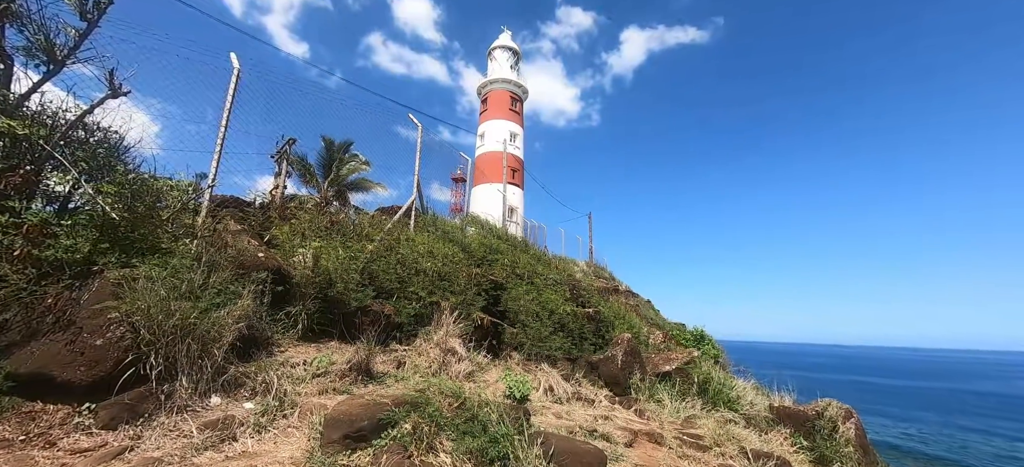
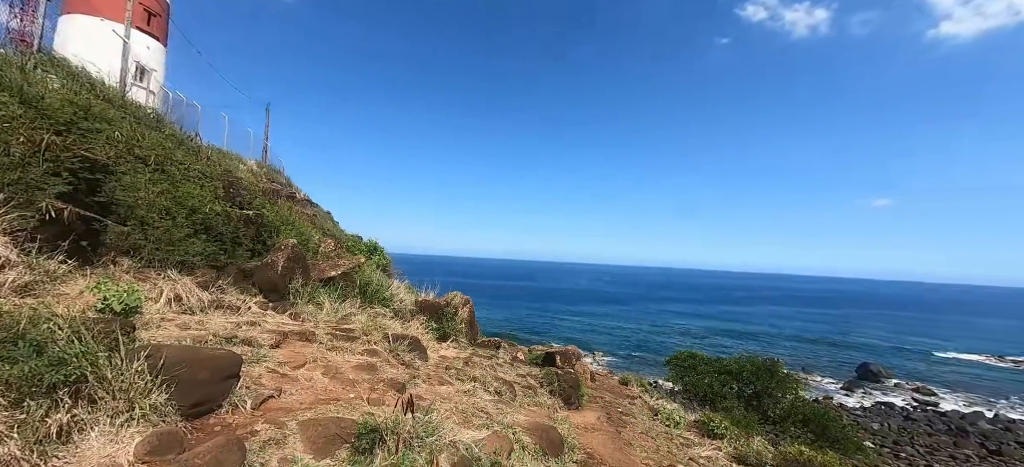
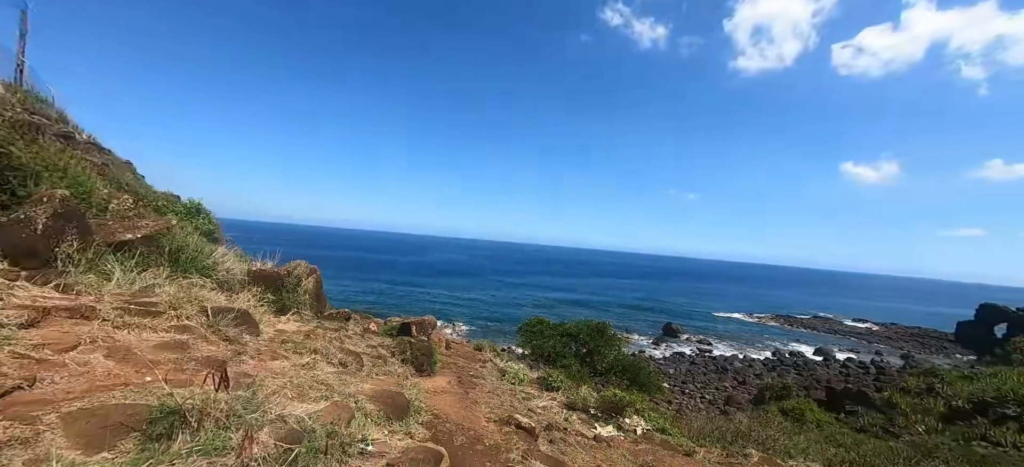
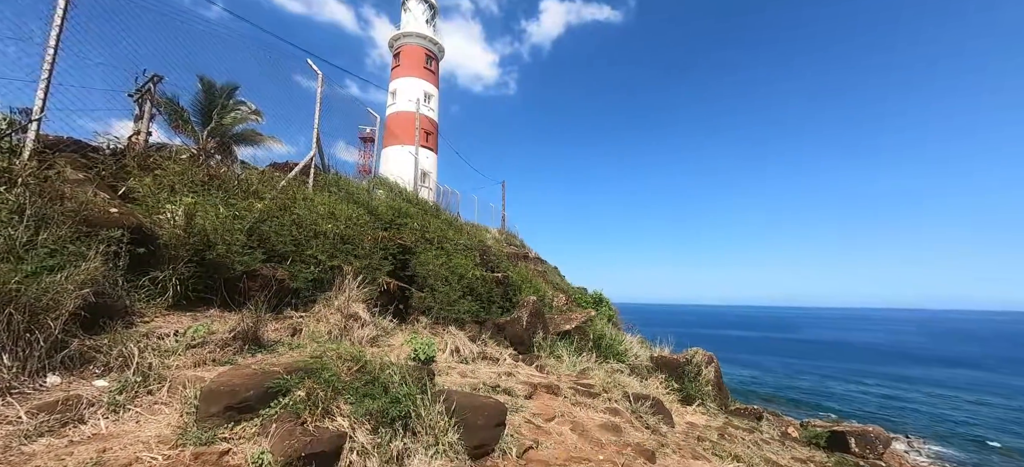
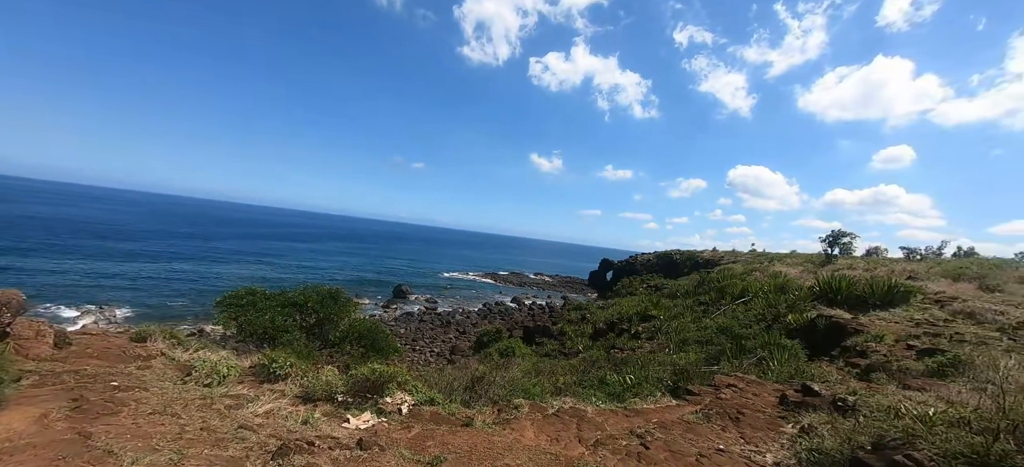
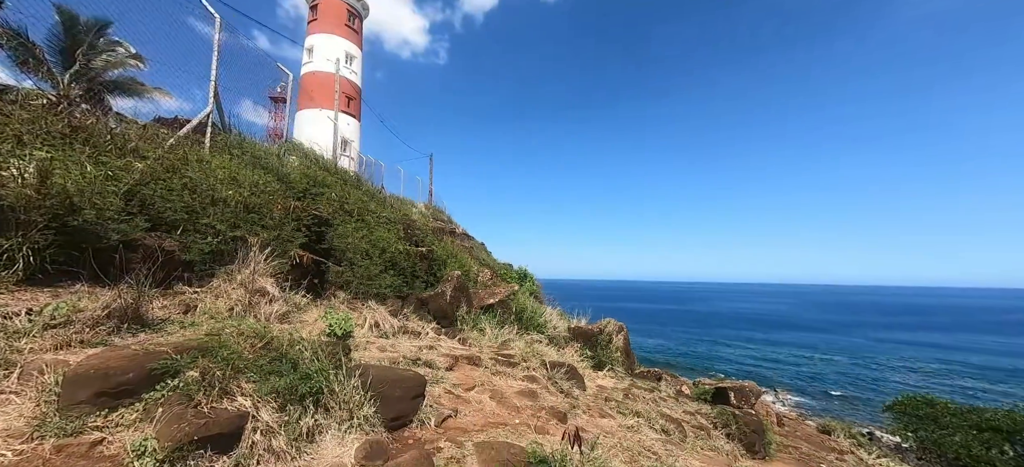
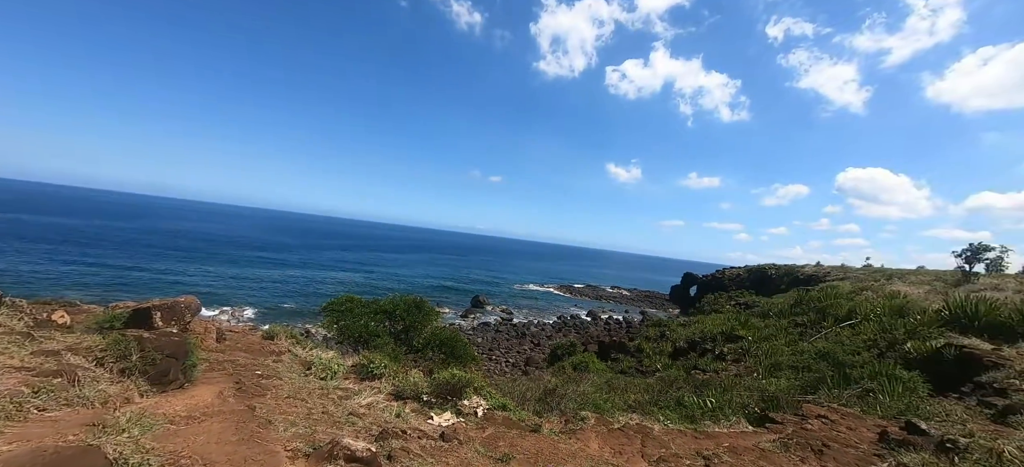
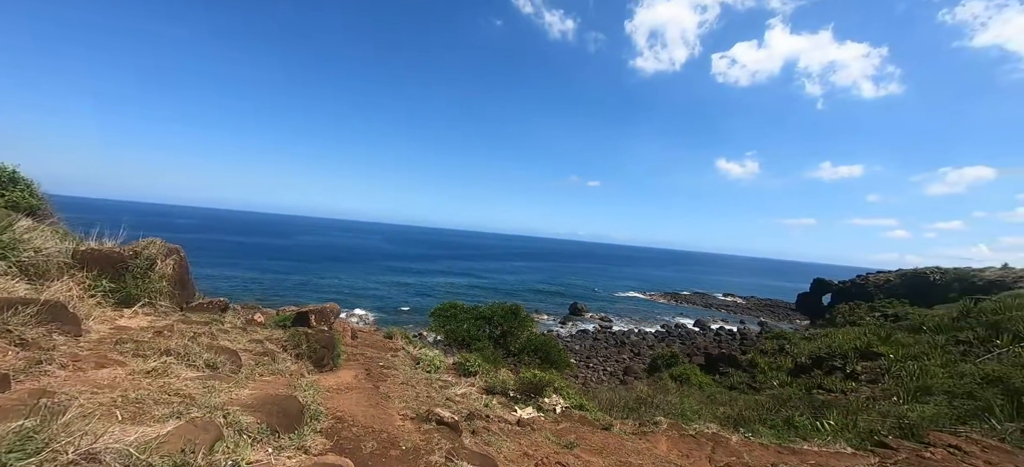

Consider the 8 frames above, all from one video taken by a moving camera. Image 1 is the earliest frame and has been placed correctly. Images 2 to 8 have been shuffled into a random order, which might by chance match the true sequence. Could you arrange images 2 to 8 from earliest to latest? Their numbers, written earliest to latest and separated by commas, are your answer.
4, 6, 2, 3, 8, 7, 5
